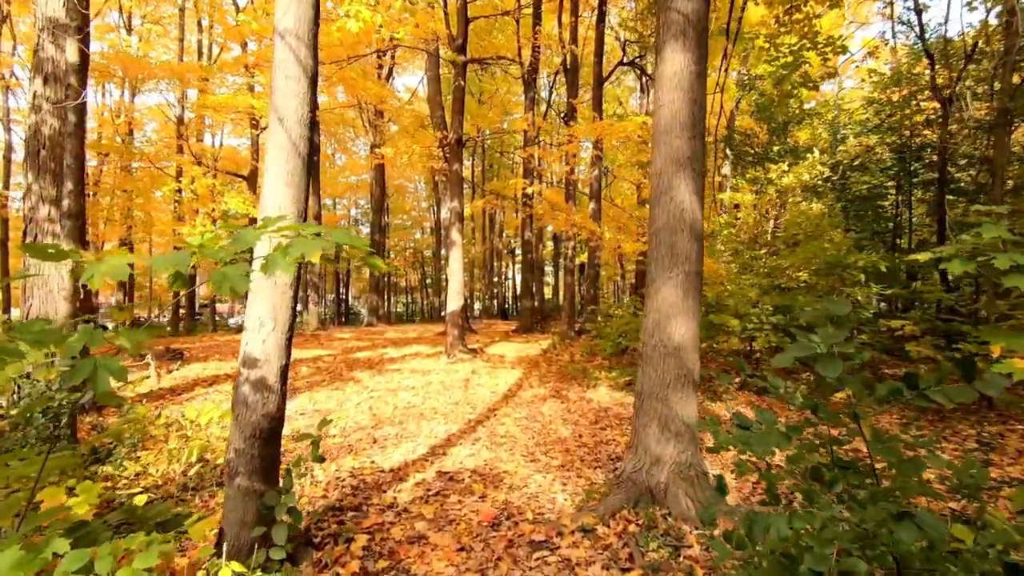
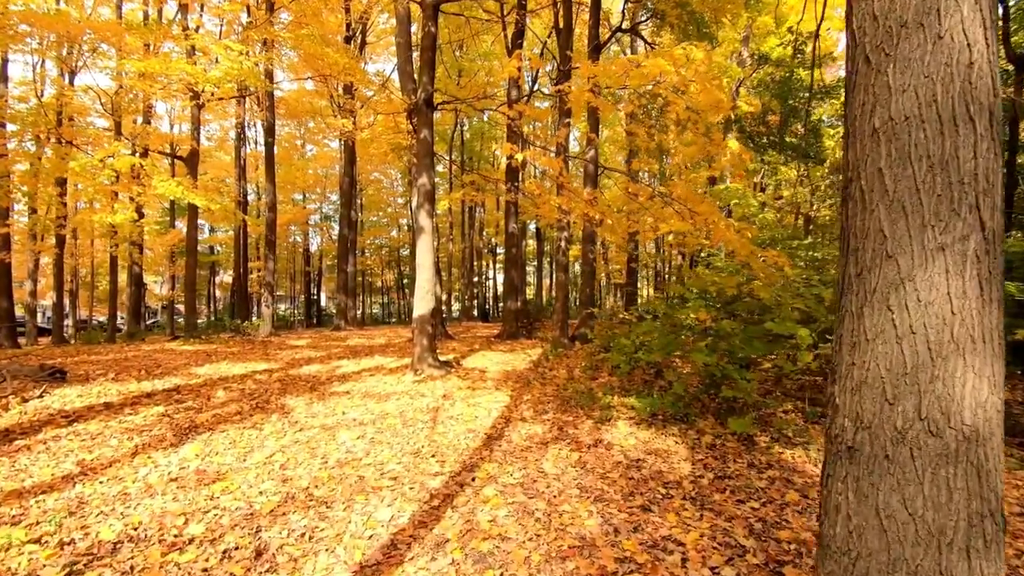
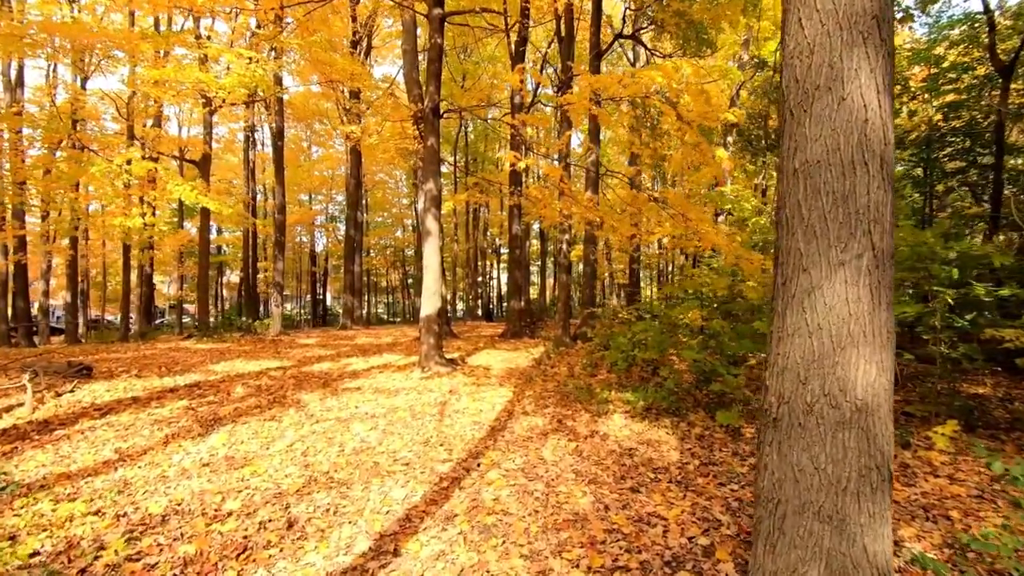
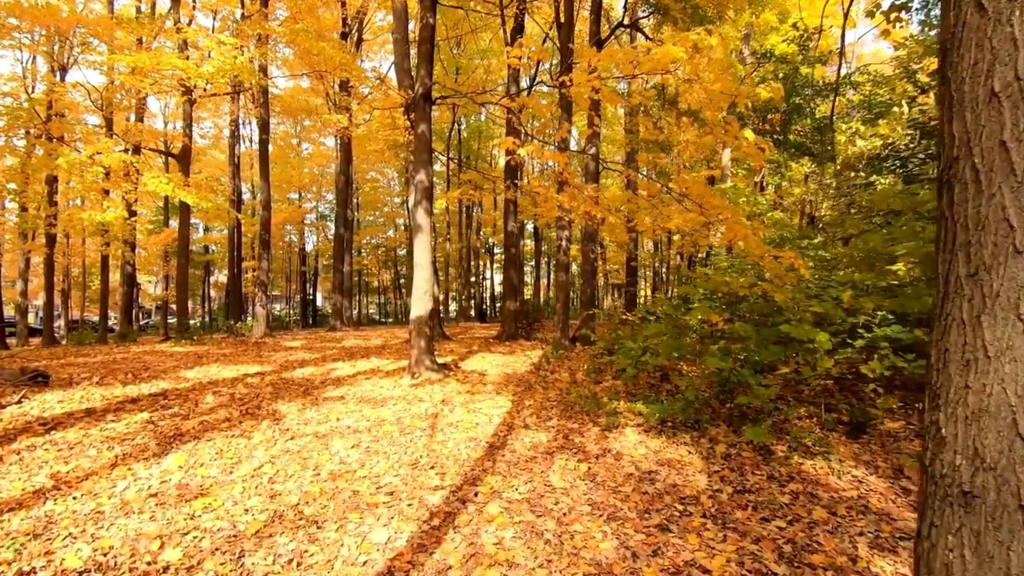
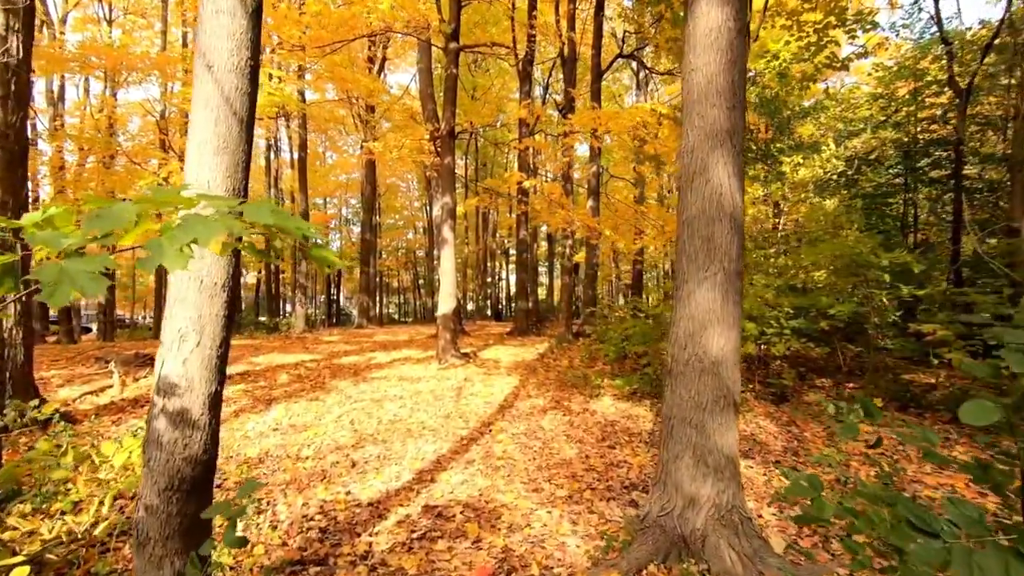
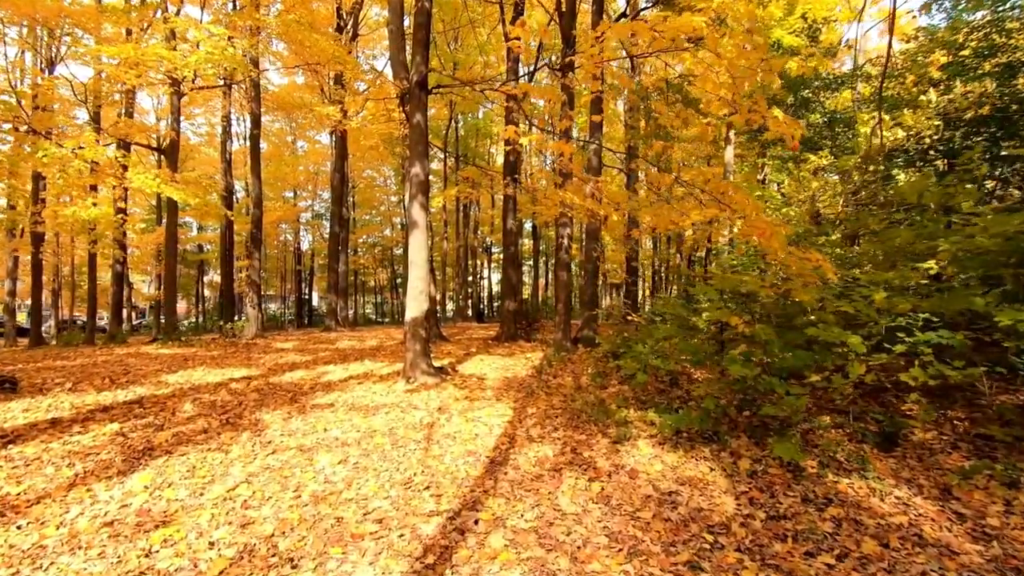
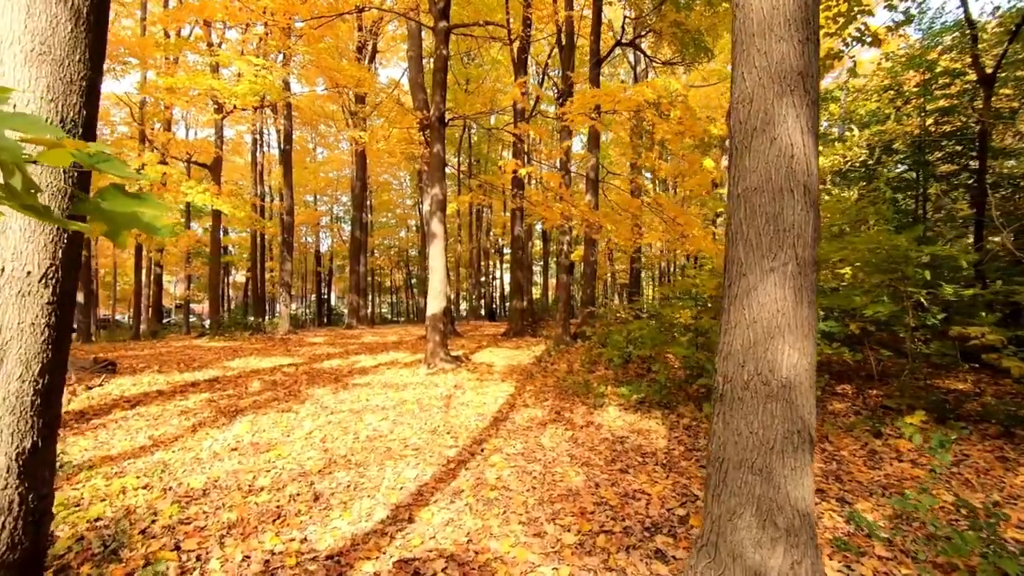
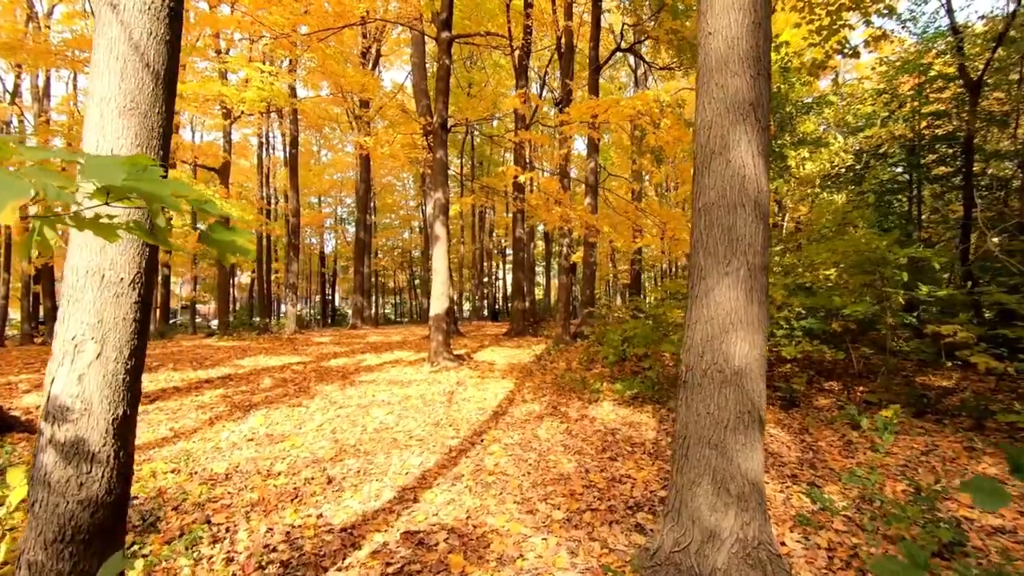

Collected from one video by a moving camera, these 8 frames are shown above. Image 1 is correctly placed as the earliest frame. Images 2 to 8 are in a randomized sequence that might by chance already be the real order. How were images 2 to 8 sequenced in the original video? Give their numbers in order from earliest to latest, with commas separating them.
5, 8, 7, 3, 2, 4, 6
